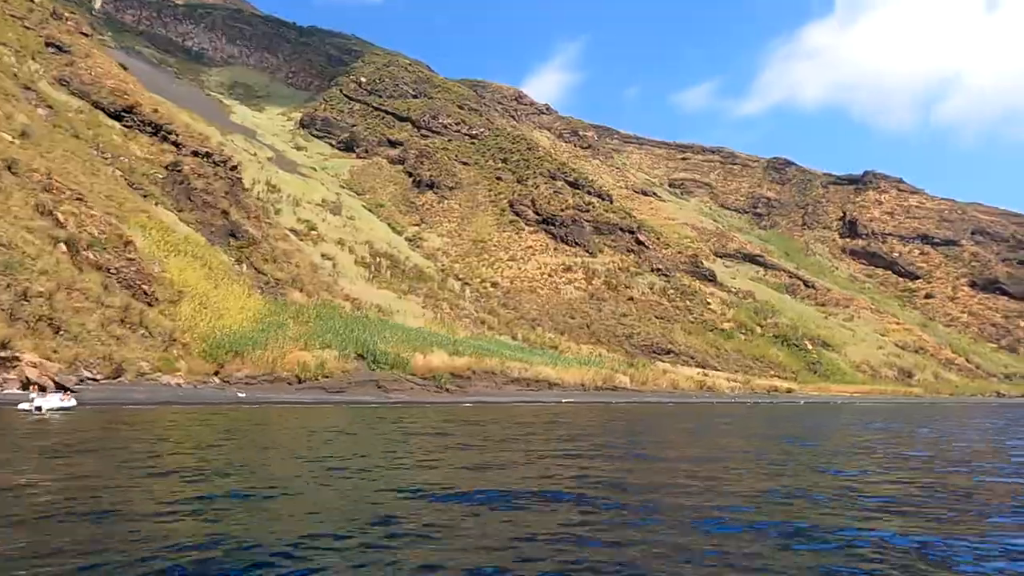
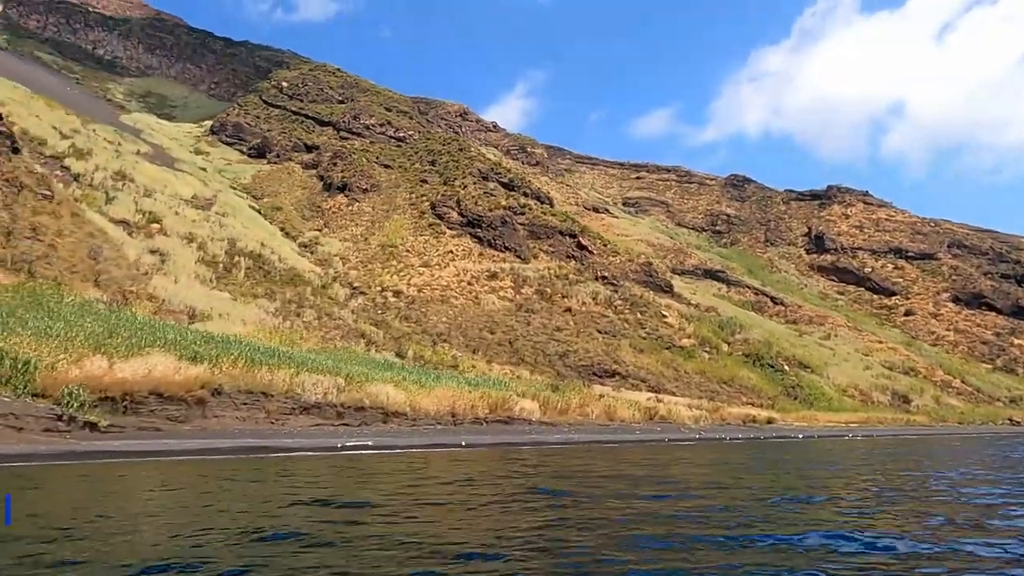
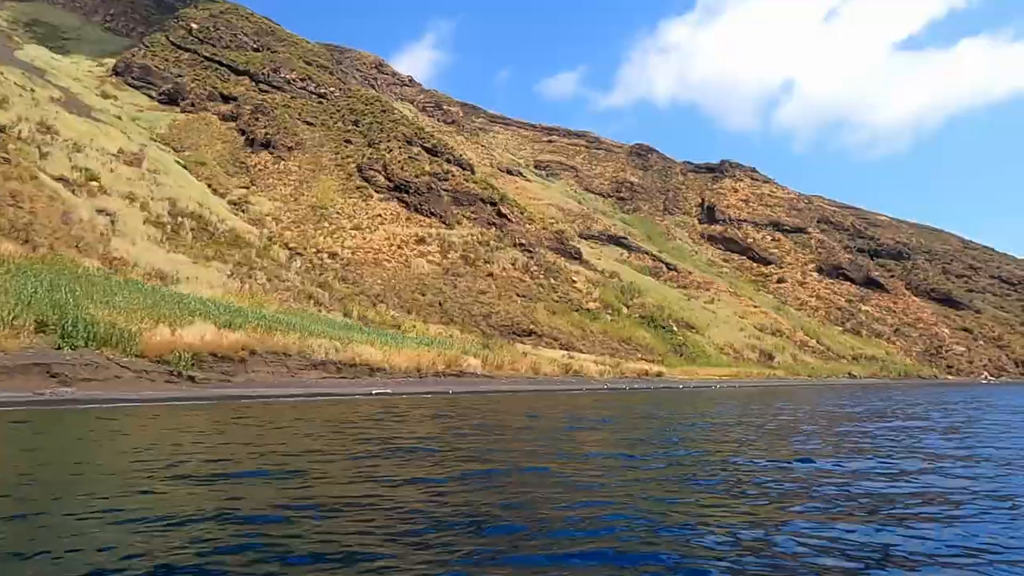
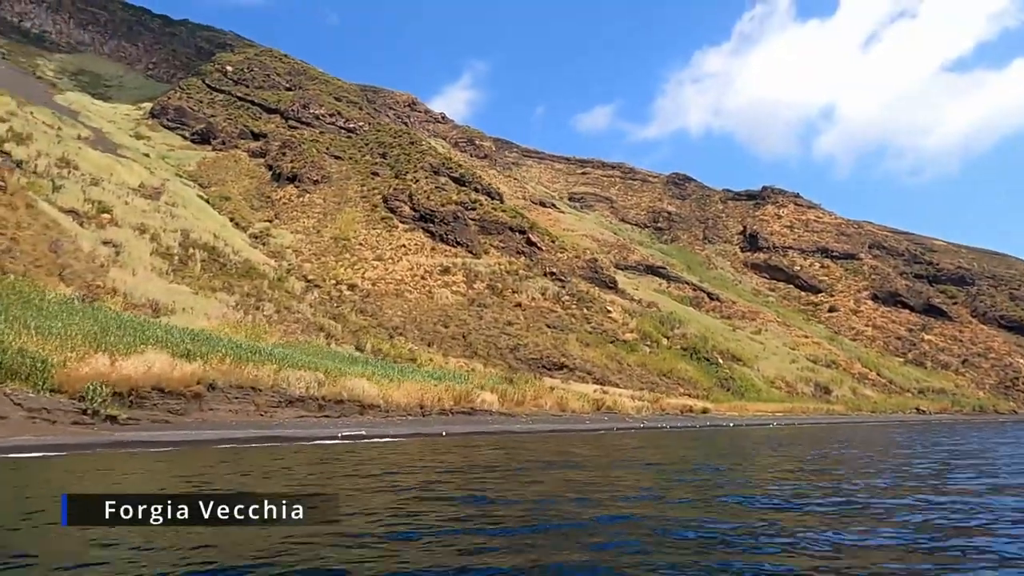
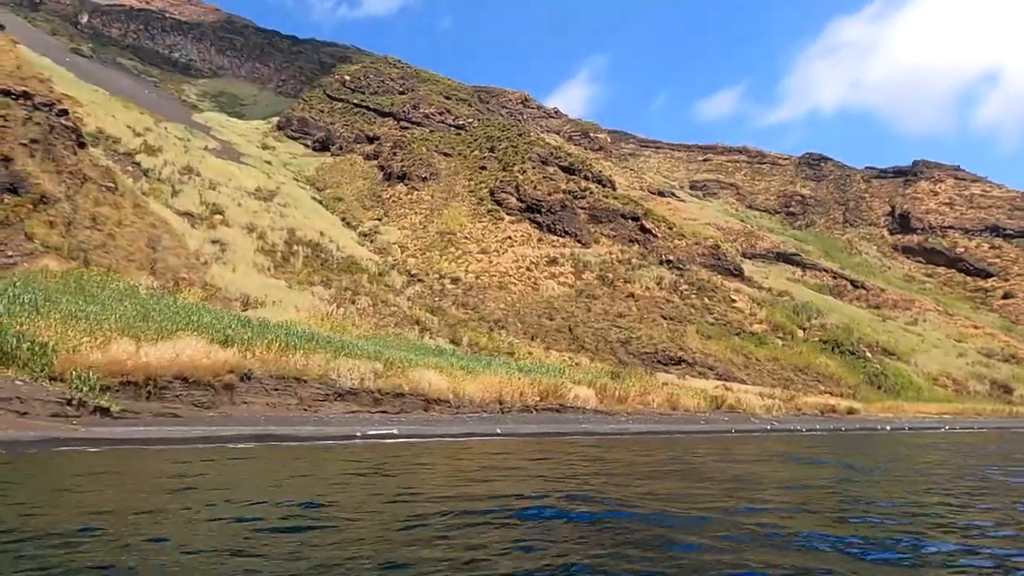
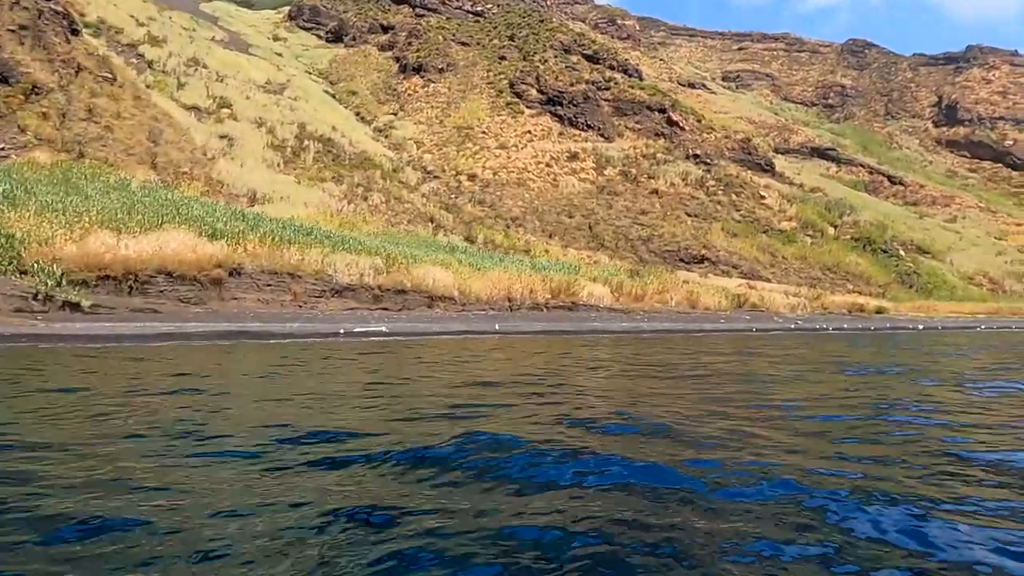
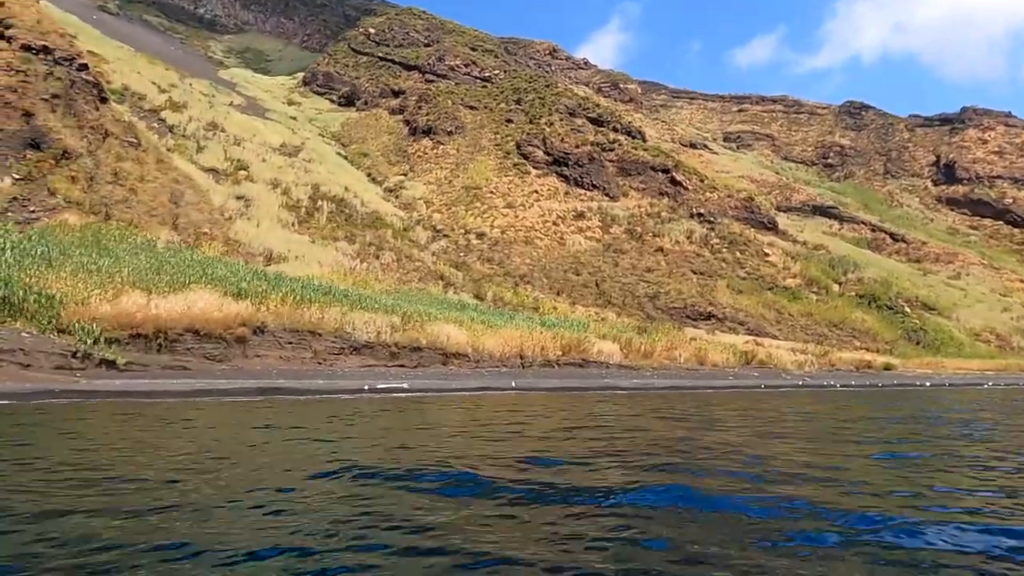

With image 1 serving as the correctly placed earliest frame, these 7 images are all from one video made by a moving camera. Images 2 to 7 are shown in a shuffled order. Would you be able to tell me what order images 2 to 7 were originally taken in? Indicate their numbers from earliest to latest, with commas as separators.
3, 4, 2, 5, 7, 6
